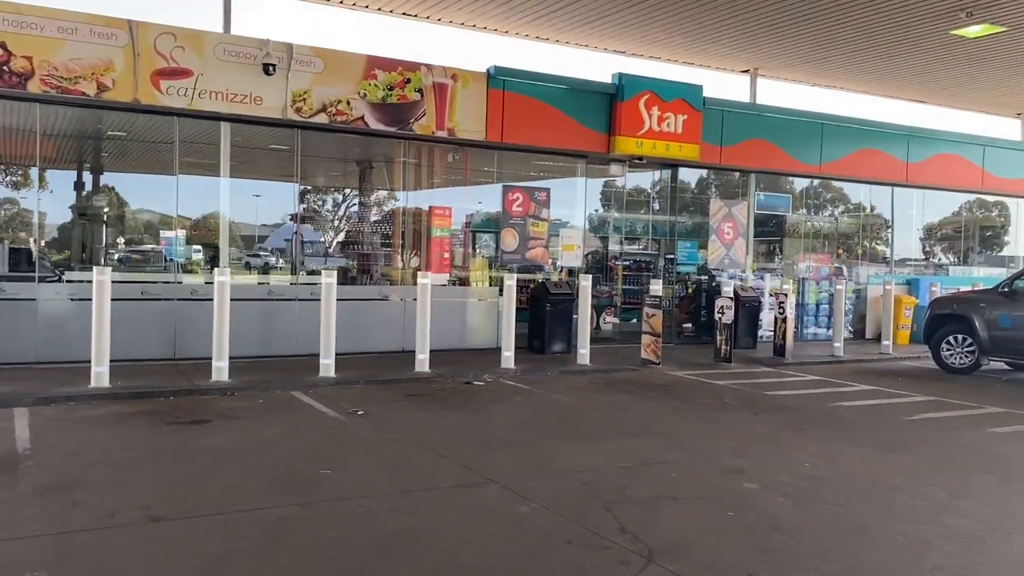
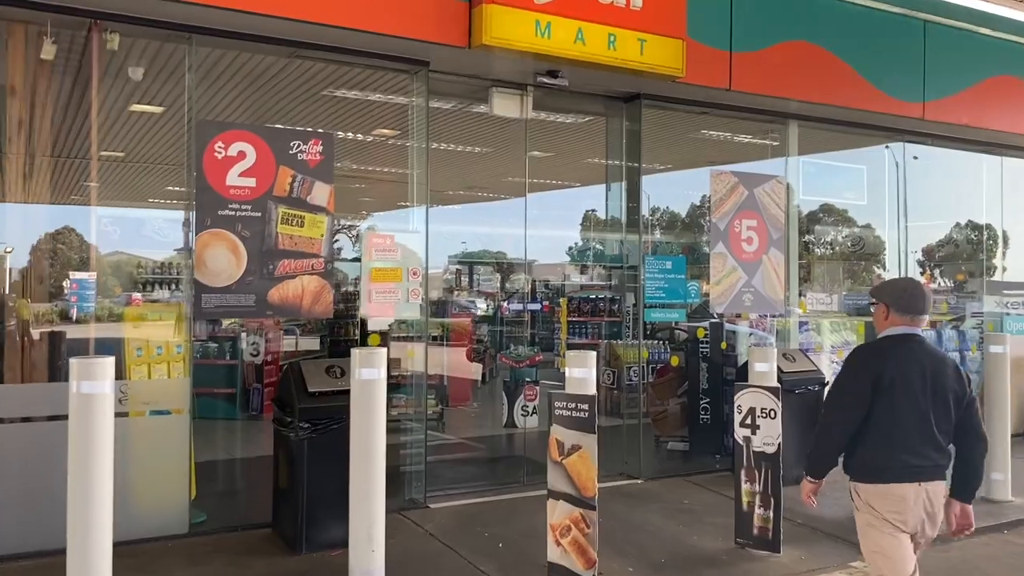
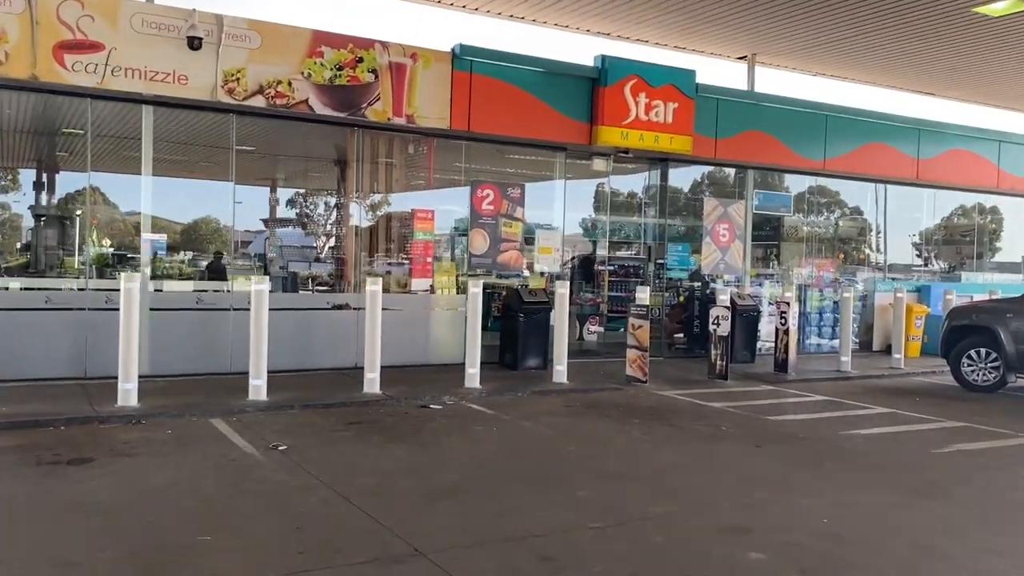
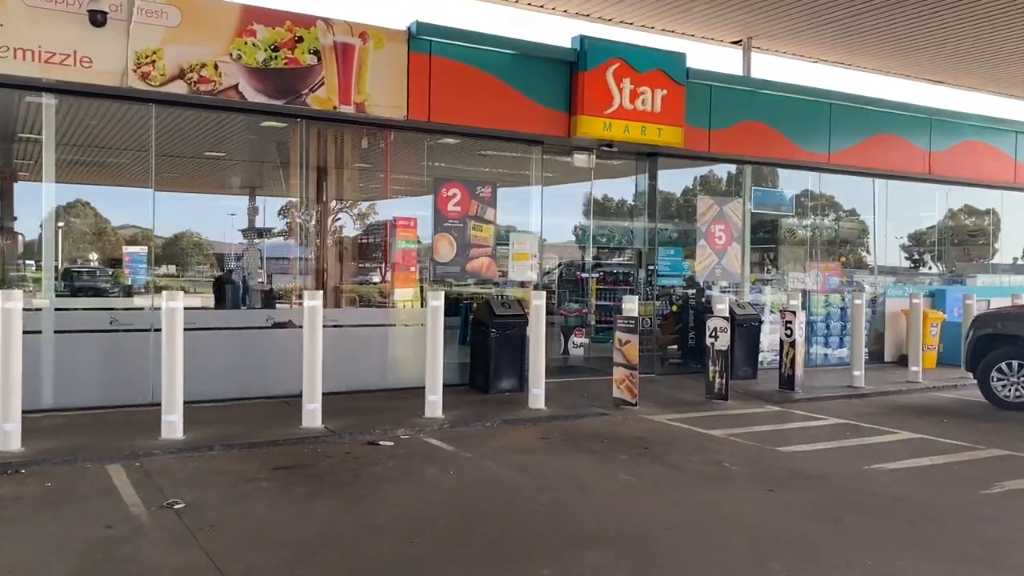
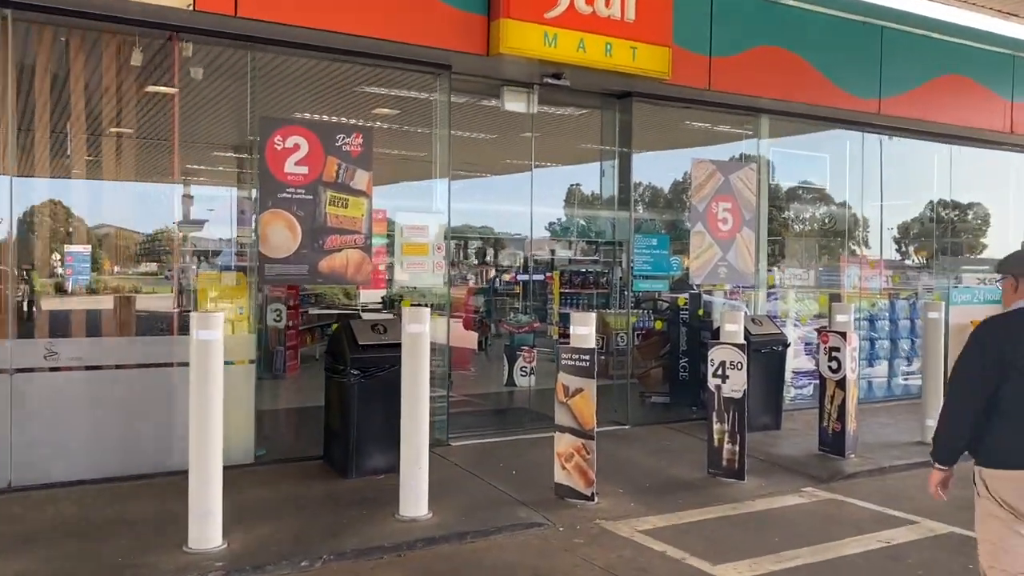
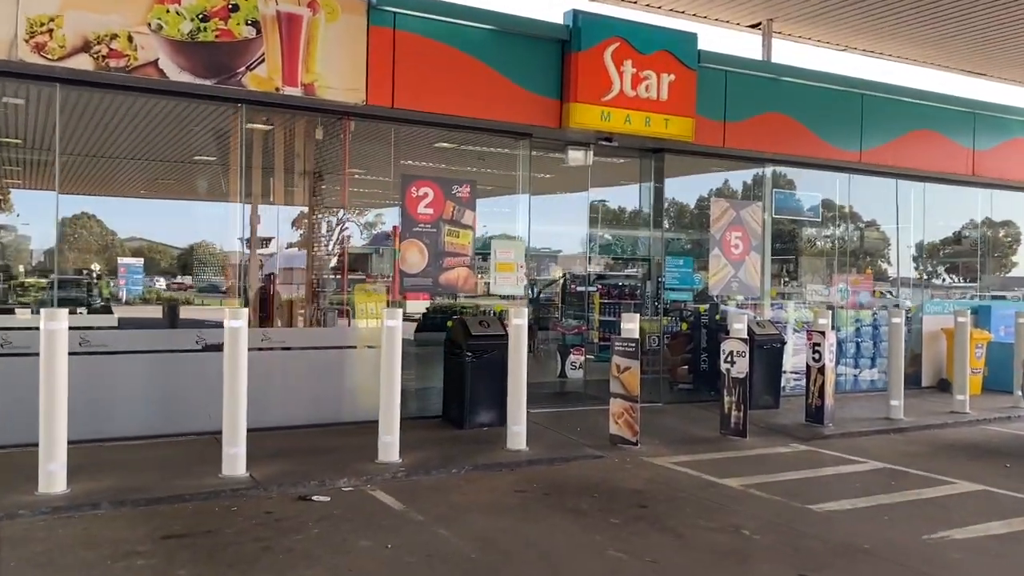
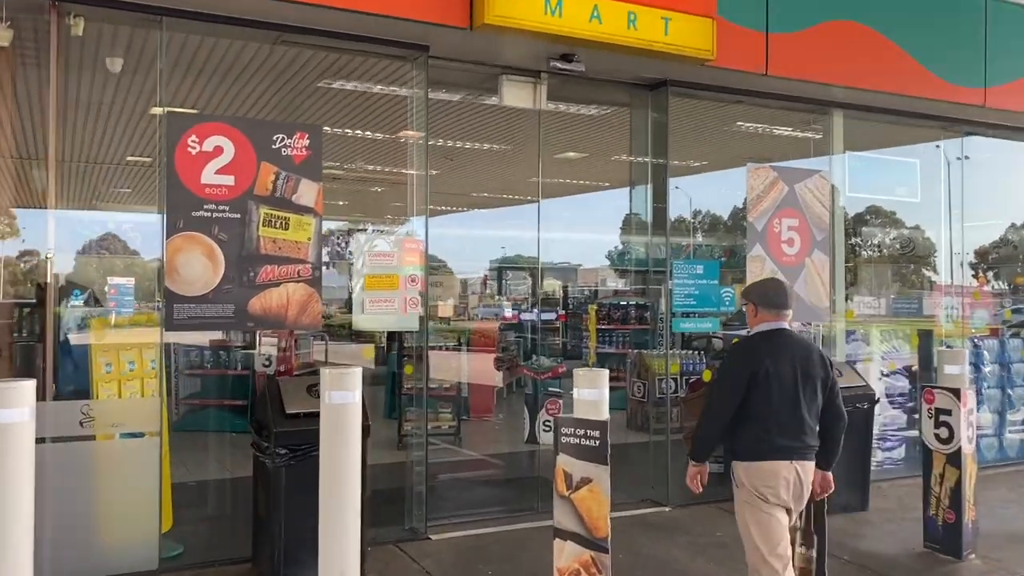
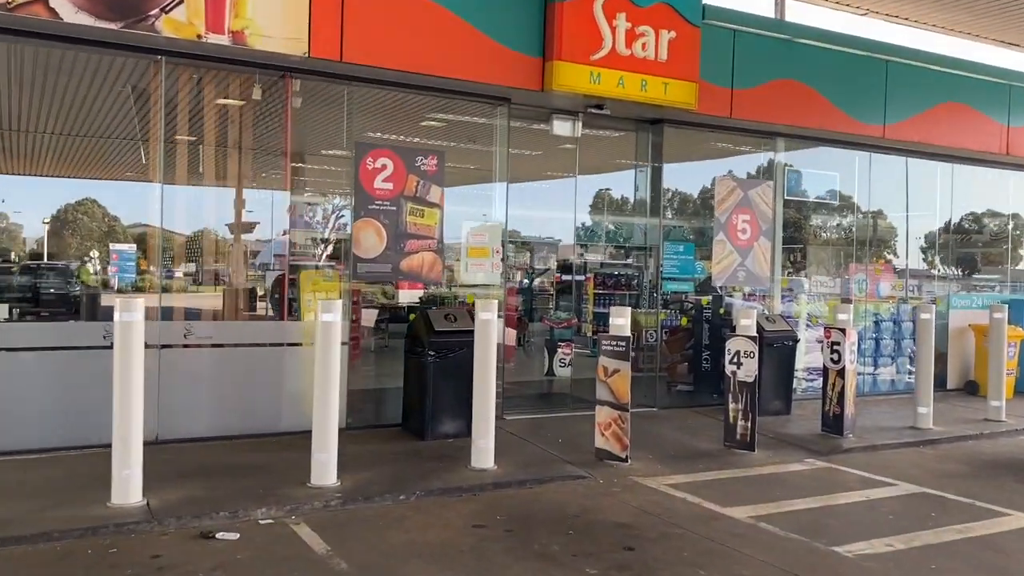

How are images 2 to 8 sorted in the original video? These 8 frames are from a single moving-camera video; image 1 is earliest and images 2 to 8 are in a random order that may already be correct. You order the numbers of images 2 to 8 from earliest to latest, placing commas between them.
3, 4, 6, 8, 5, 2, 7
